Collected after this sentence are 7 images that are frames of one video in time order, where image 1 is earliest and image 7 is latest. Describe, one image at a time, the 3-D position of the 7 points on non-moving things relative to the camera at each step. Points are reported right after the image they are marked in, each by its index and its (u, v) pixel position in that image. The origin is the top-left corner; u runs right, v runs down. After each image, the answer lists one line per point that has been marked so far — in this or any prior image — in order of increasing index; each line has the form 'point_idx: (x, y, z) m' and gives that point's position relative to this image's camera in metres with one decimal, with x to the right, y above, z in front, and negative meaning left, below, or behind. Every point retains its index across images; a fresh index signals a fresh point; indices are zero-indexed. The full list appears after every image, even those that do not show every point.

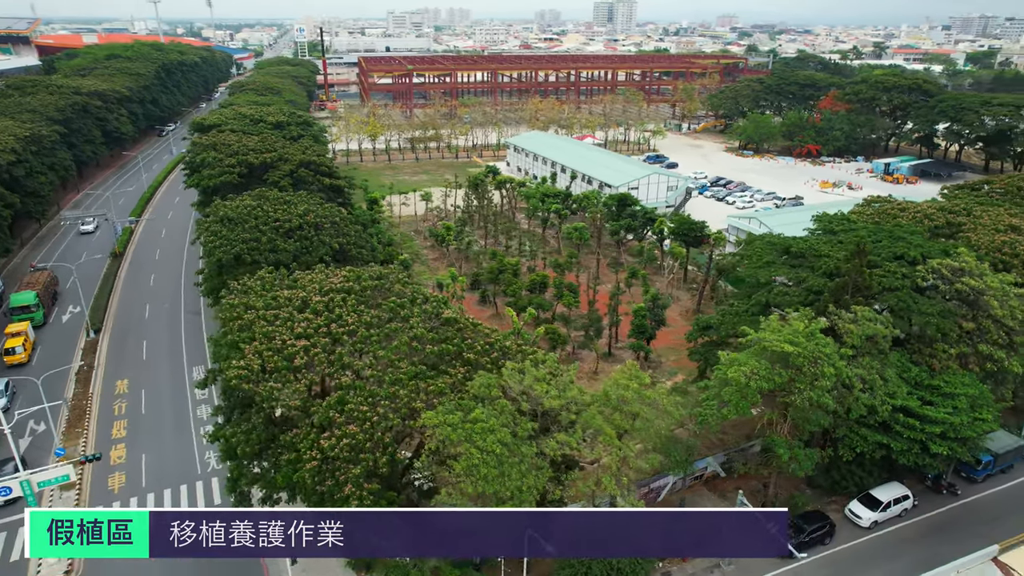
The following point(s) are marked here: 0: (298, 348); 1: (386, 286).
0: (-5.5, -1.6, +16.5) m
1: (-3.7, 0.0, +19.9) m
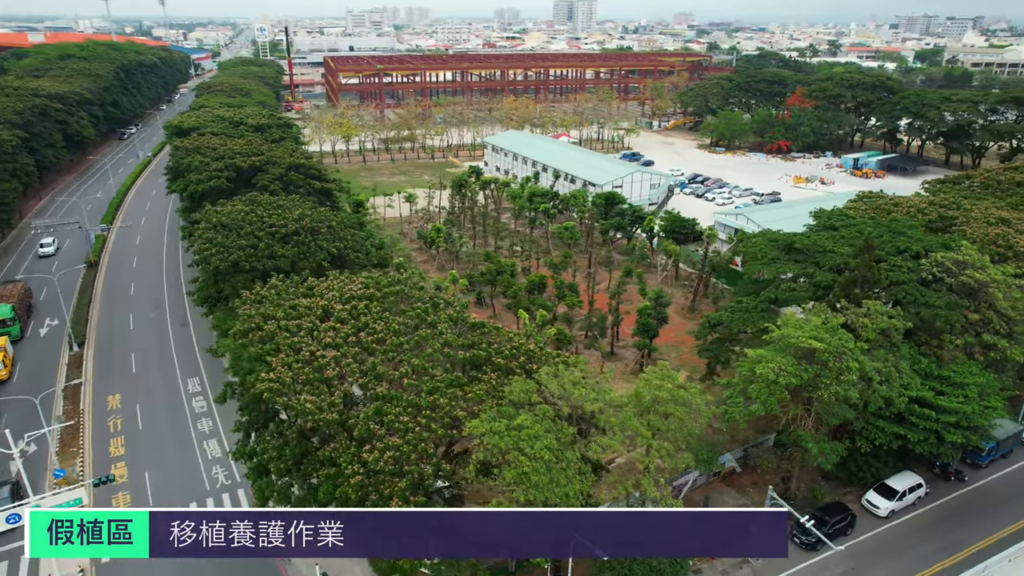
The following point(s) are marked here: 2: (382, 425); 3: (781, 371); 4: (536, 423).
0: (-4.6, -1.8, +16.1) m
1: (-3.0, -0.2, +19.5) m
2: (-3.0, -3.2, +14.8) m
3: (+7.7, -2.4, +18.2) m
4: (+0.6, -3.2, +14.9) m
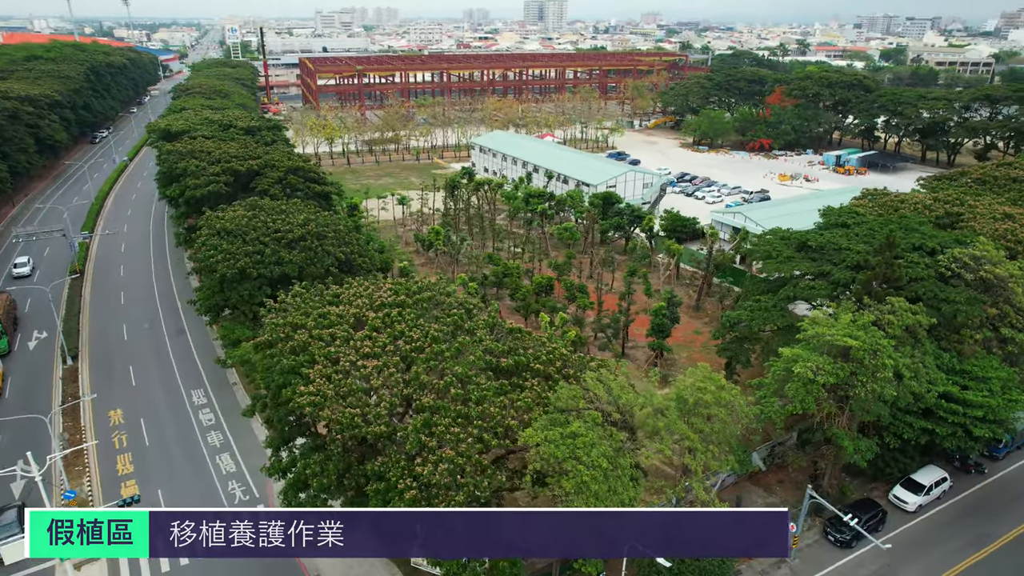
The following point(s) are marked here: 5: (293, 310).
0: (-3.5, -2.0, +15.5) m
1: (-2.1, -0.4, +19.0) m
2: (-1.8, -3.3, +14.4) m
3: (+8.8, -2.3, +18.2) m
4: (+1.8, -3.3, +14.6) m
5: (-6.4, -0.7, +18.7) m
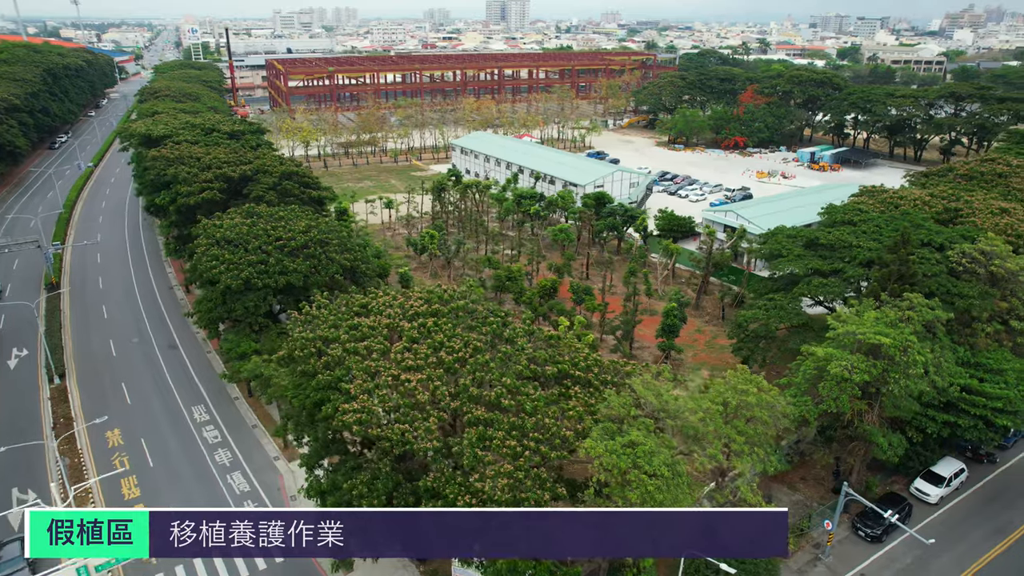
0: (-2.3, -2.2, +15.0) m
1: (-1.1, -0.6, +18.6) m
2: (-0.5, -3.5, +13.9) m
3: (+9.8, -2.3, +18.3) m
4: (+3.1, -3.4, +14.4) m
5: (-5.5, -1.0, +18.0) m
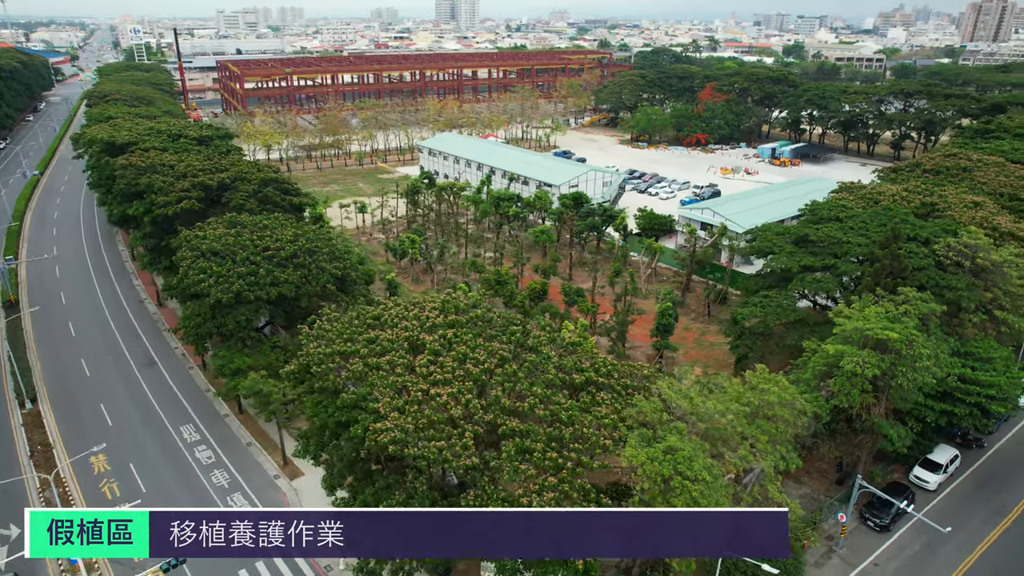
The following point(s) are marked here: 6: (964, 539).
0: (-1.5, -2.5, +14.6) m
1: (-0.7, -0.8, +18.3) m
2: (+0.3, -3.8, +13.7) m
3: (+10.3, -2.2, +18.7) m
4: (+3.9, -3.5, +14.4) m
5: (-4.9, -1.4, +17.4) m
6: (+14.3, -7.9, +20.0) m
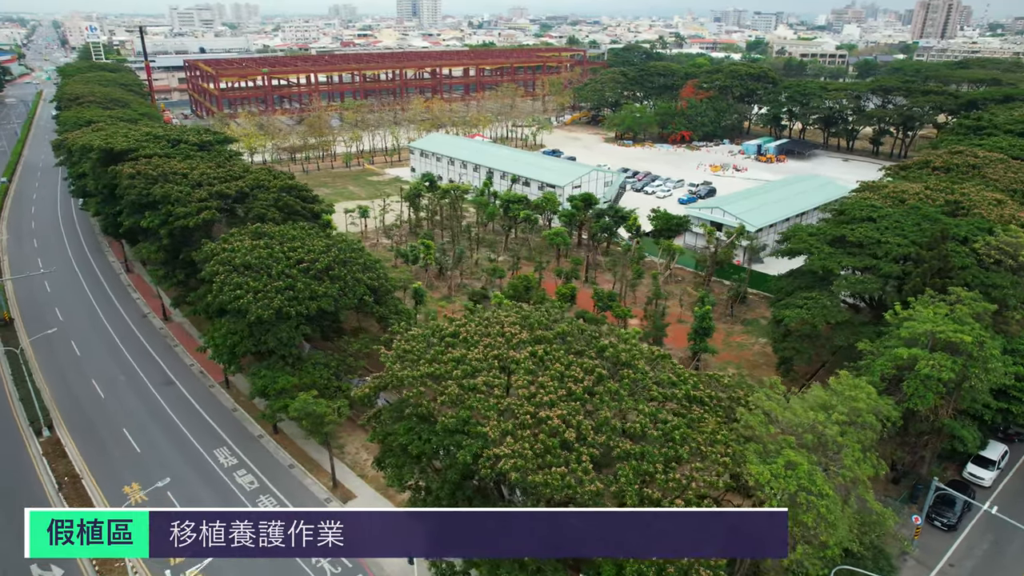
0: (+0.9, -2.9, +14.0) m
1: (+1.5, -1.2, +17.7) m
2: (+2.9, -4.1, +13.2) m
3: (+12.5, -2.3, +18.8) m
4: (+6.4, -3.8, +14.1) m
5: (-2.6, -1.8, +16.6) m
6: (+16.5, -7.8, +20.3) m
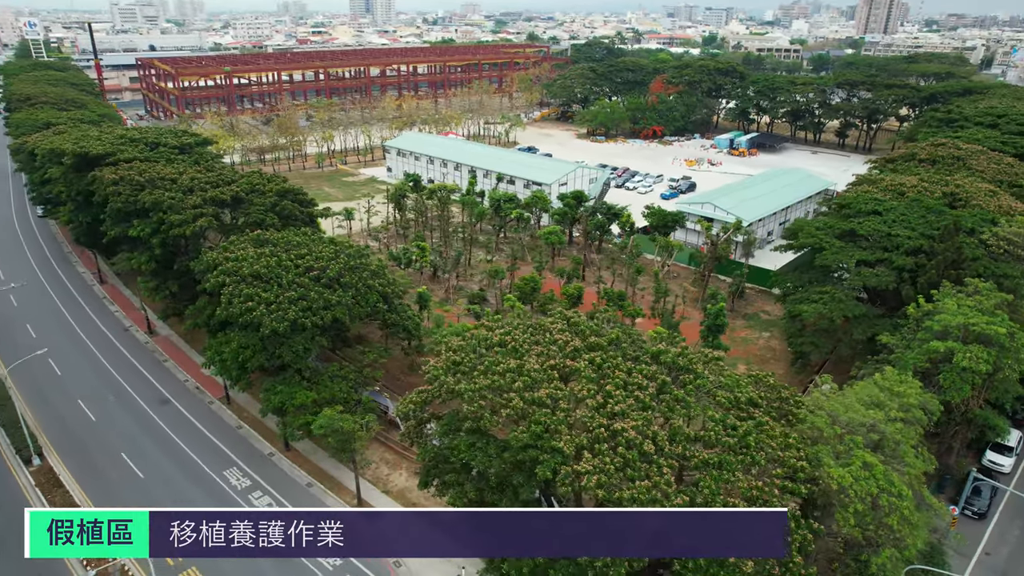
0: (+2.4, -3.0, +13.5) m
1: (+2.8, -1.3, +17.1) m
2: (+4.5, -4.2, +12.8) m
3: (+13.7, -2.1, +18.9) m
4: (+7.9, -3.8, +13.9) m
5: (-1.3, -2.0, +15.8) m
6: (+17.7, -7.5, +20.8) m
